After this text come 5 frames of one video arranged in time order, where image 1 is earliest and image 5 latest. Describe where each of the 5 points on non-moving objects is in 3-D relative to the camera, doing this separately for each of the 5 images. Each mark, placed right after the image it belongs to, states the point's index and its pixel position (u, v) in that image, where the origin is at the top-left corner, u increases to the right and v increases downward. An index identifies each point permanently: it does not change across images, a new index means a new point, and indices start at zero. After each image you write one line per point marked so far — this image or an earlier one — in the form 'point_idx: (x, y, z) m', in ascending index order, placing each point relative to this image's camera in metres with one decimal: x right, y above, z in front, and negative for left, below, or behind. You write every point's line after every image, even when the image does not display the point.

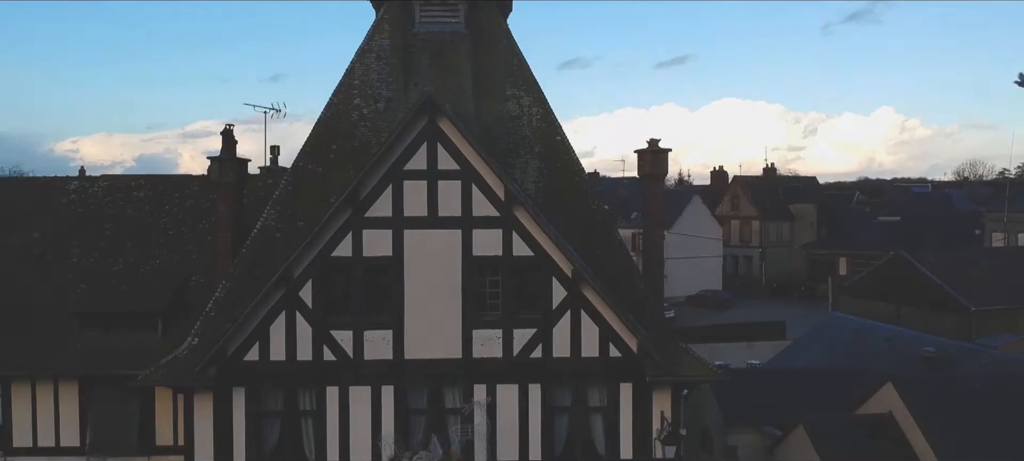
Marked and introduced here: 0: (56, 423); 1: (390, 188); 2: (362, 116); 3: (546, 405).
0: (-7.8, -3.3, +14.0) m
1: (-1.9, +0.7, +12.7) m
2: (-2.7, +2.0, +14.4) m
3: (+0.6, -2.8, +13.0) m
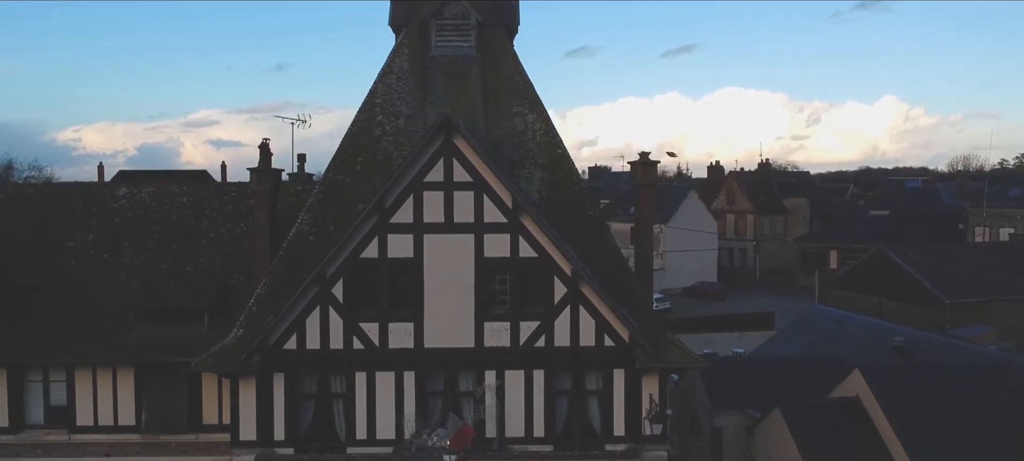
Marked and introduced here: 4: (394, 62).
0: (-7.7, -3.4, +15.8) m
1: (-1.8, +0.6, +14.4) m
2: (-2.5, +2.0, +16.1) m
3: (+0.7, -2.9, +14.8) m
4: (-2.4, +3.5, +16.8) m
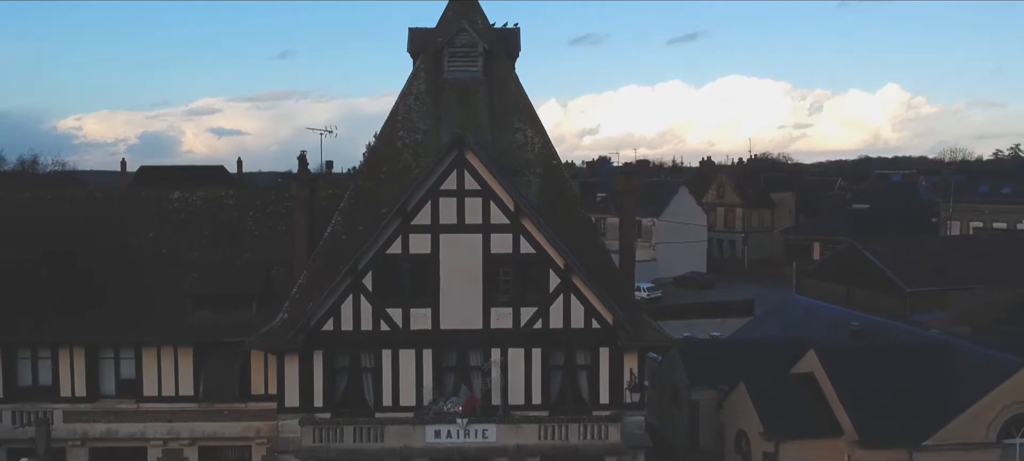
0: (-7.7, -3.4, +18.6) m
1: (-1.7, +0.6, +17.2) m
2: (-2.5, +2.0, +18.9) m
3: (+0.7, -2.9, +17.6) m
4: (-2.4, +3.5, +19.5) m
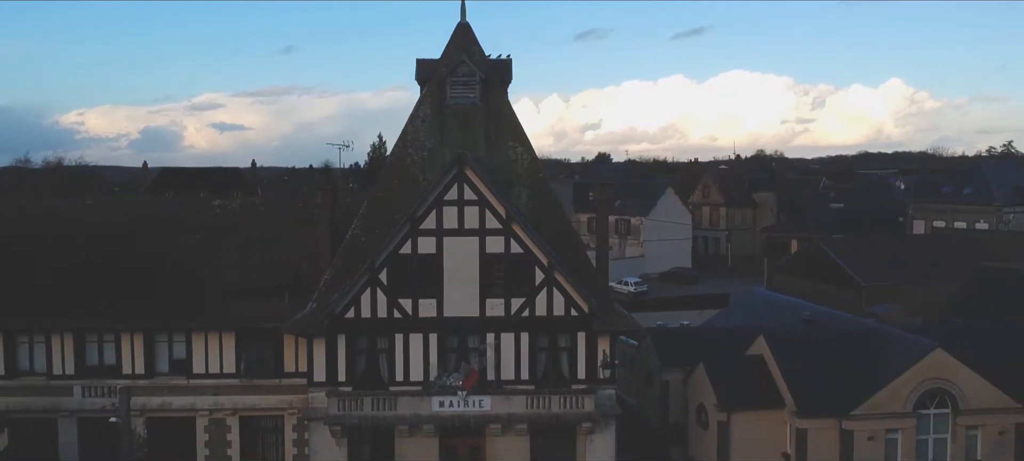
0: (-7.9, -3.4, +22.0) m
1: (-1.9, +0.5, +20.5) m
2: (-2.7, +1.9, +22.2) m
3: (+0.5, -3.0, +21.0) m
4: (-2.6, +3.4, +22.9) m
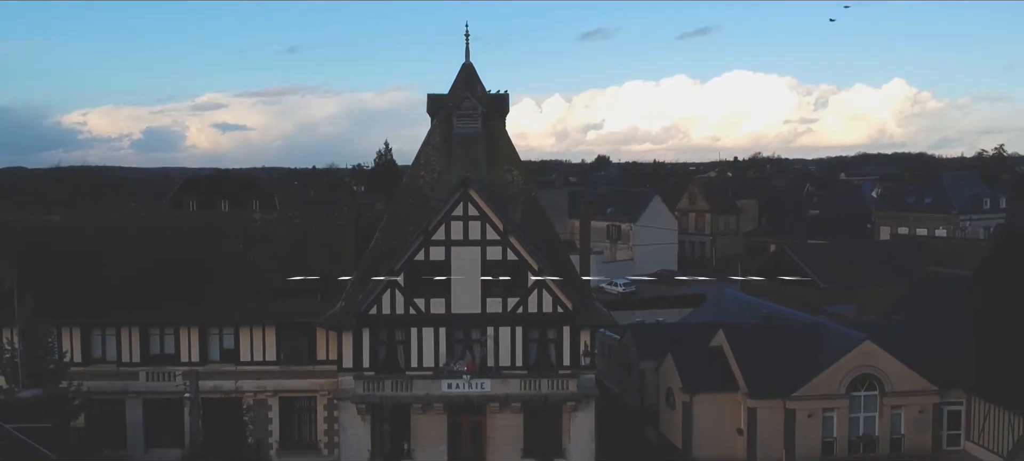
0: (-8.0, -3.8, +26.2) m
1: (-2.0, +0.2, +24.7) m
2: (-2.8, +1.6, +26.4) m
3: (+0.4, -3.3, +25.1) m
4: (-2.7, +3.1, +27.0) m
